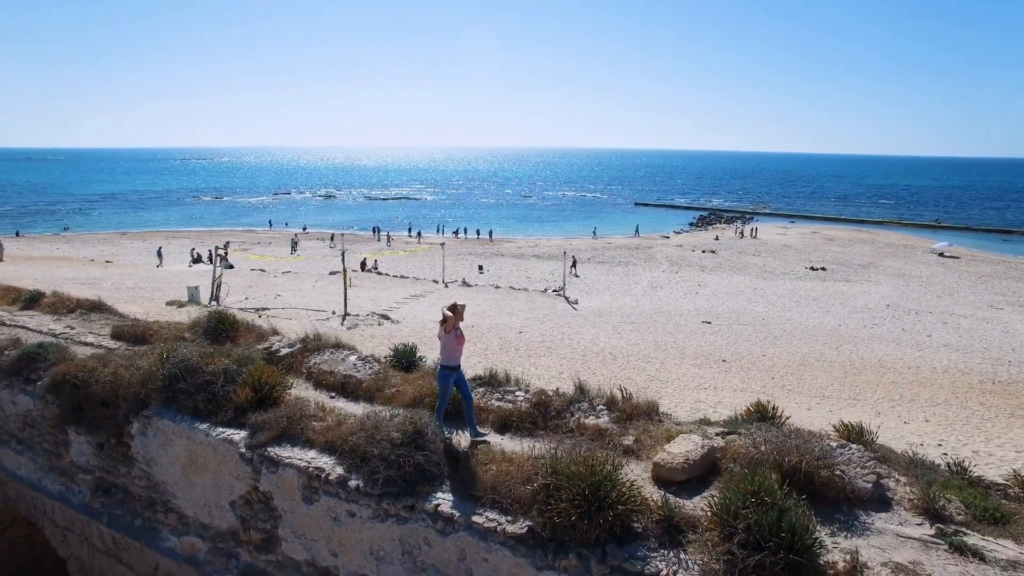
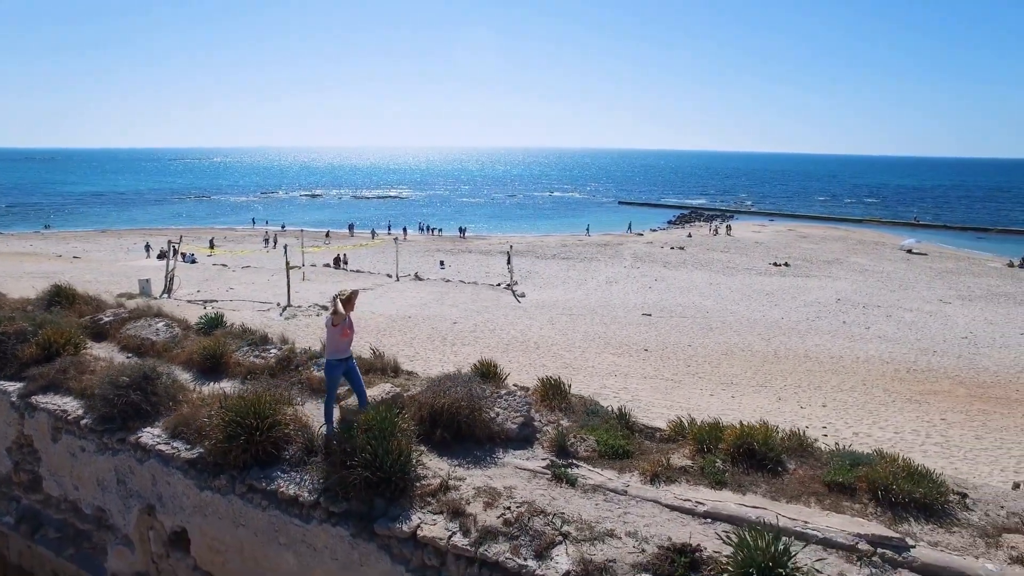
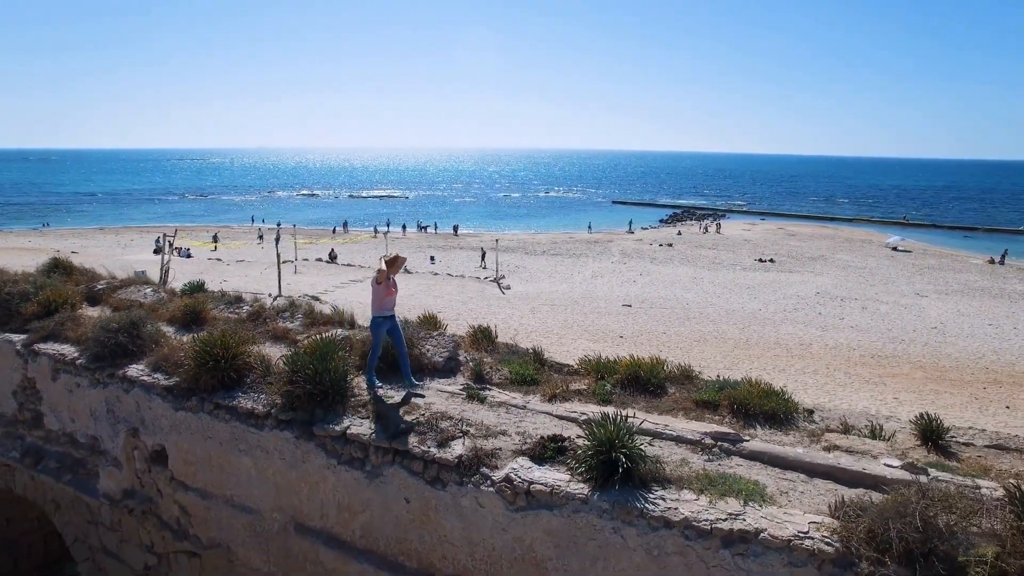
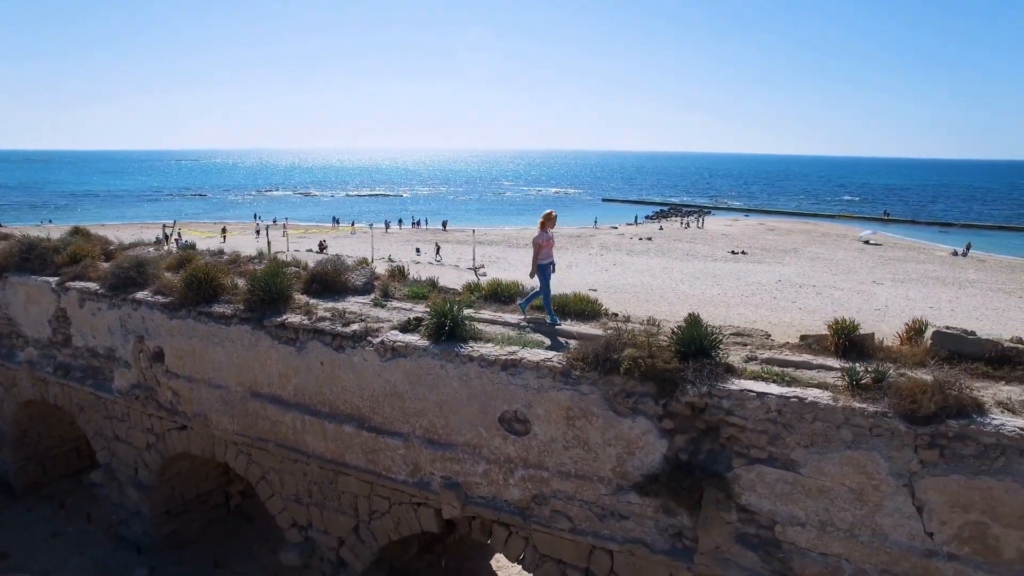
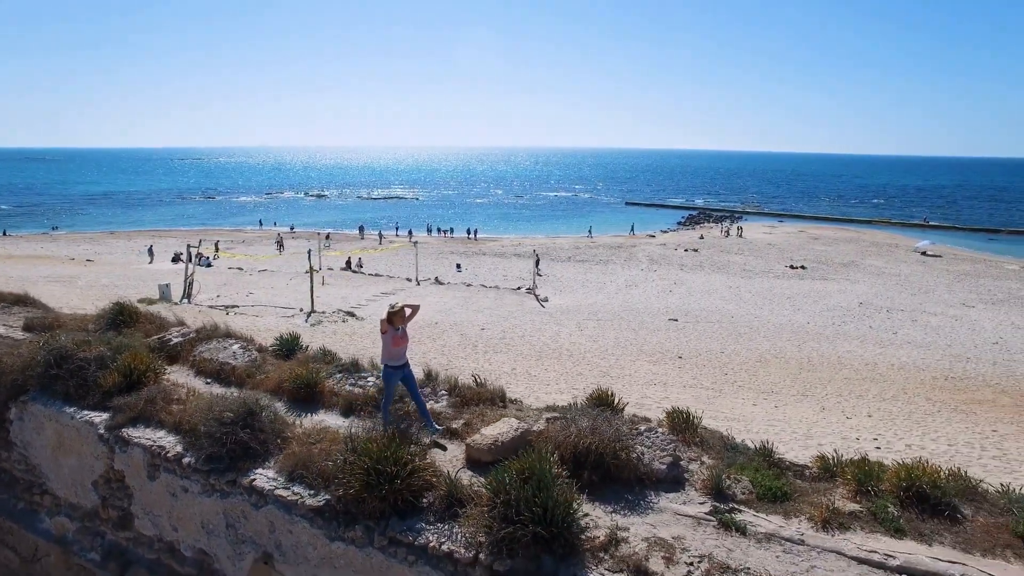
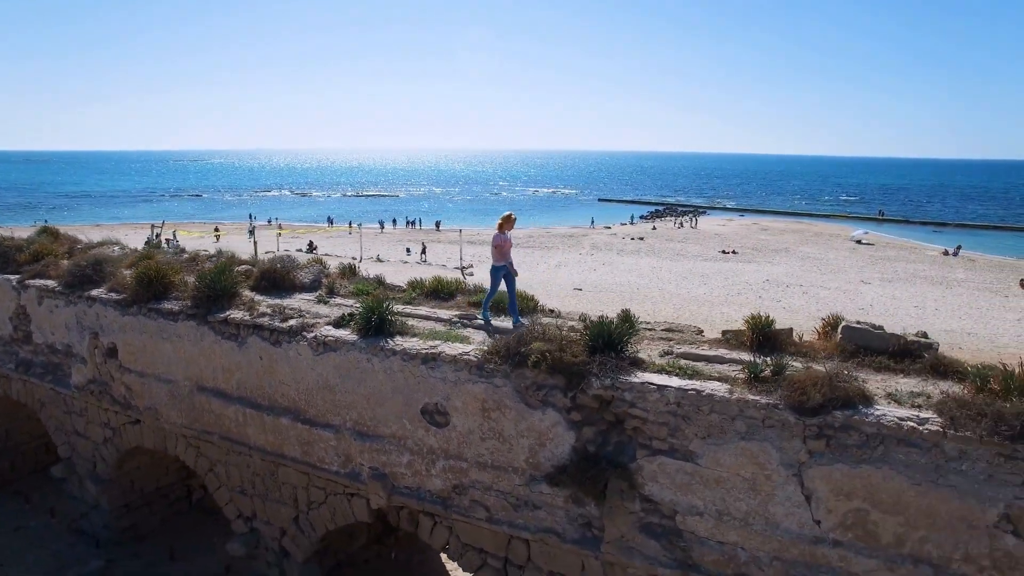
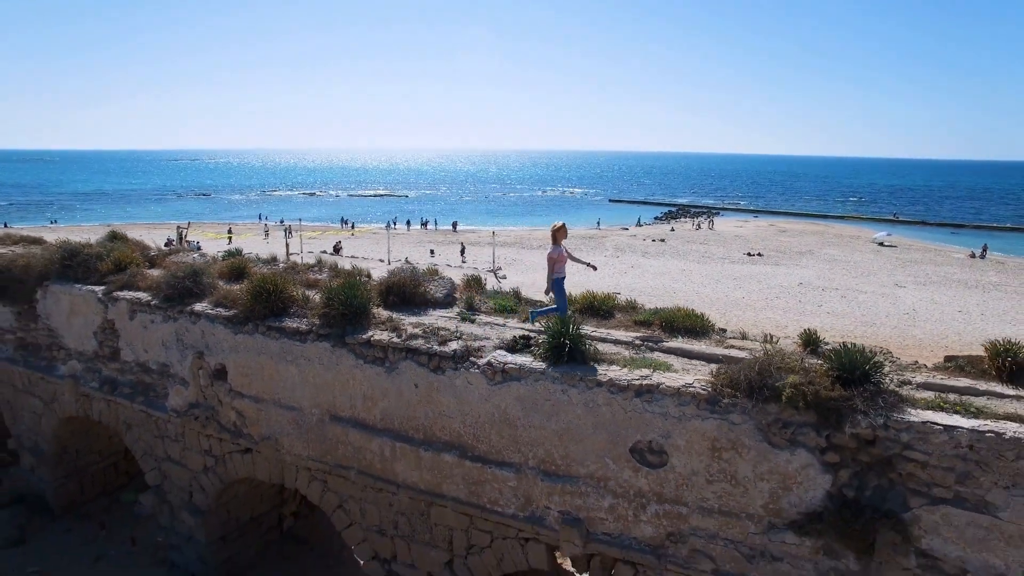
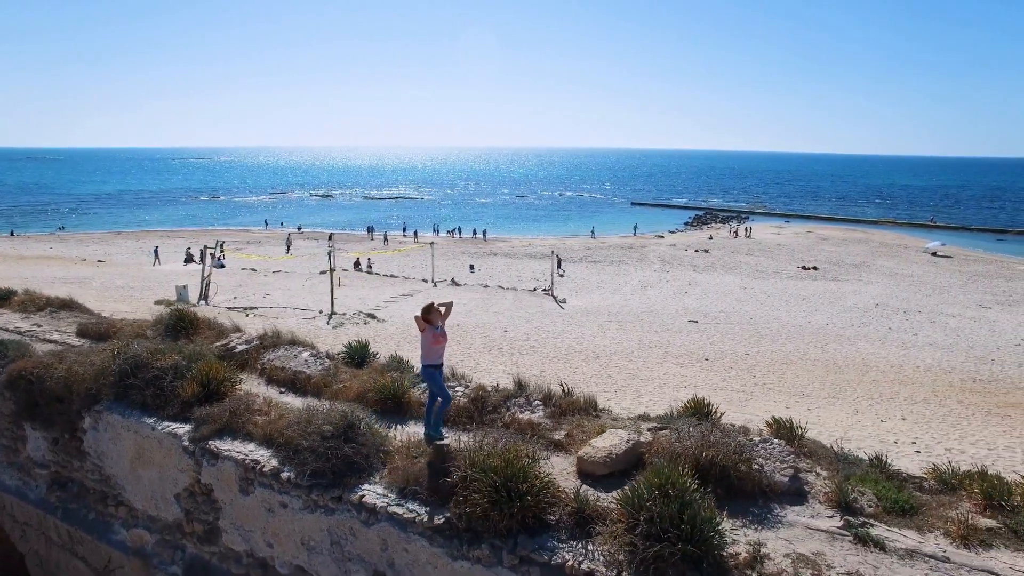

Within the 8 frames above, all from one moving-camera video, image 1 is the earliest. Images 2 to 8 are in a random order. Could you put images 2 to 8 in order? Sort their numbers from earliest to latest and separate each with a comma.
8, 5, 2, 3, 7, 4, 6
